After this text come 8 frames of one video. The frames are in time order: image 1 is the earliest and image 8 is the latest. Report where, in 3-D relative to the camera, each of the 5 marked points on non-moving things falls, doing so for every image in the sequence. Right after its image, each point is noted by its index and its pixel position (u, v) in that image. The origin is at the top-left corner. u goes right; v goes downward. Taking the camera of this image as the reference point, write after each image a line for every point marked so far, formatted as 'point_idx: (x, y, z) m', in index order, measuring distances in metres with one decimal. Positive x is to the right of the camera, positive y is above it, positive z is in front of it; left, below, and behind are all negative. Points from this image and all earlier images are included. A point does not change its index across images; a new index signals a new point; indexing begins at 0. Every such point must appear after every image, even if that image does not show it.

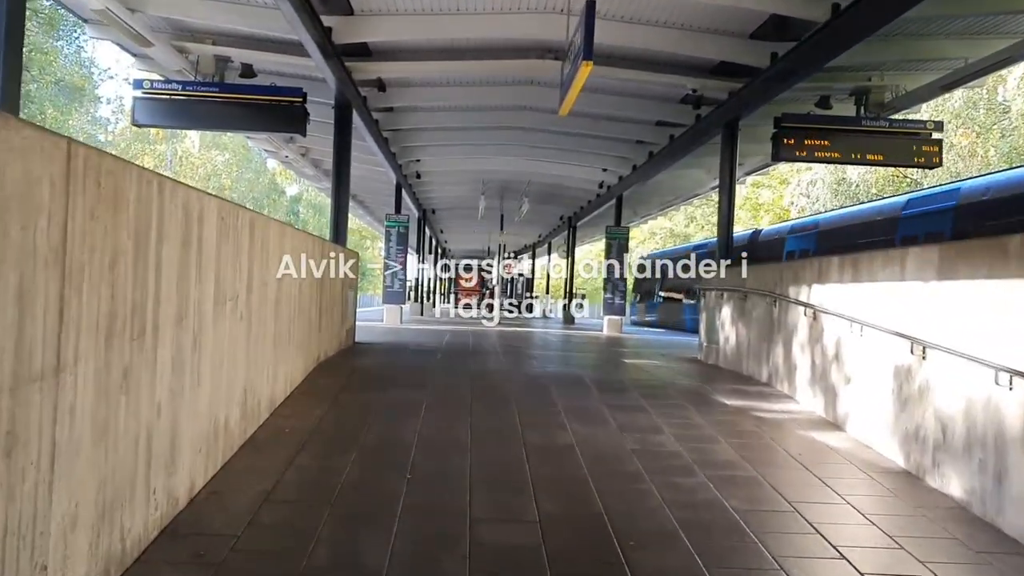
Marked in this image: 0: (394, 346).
0: (-1.3, -0.6, +10.5) m
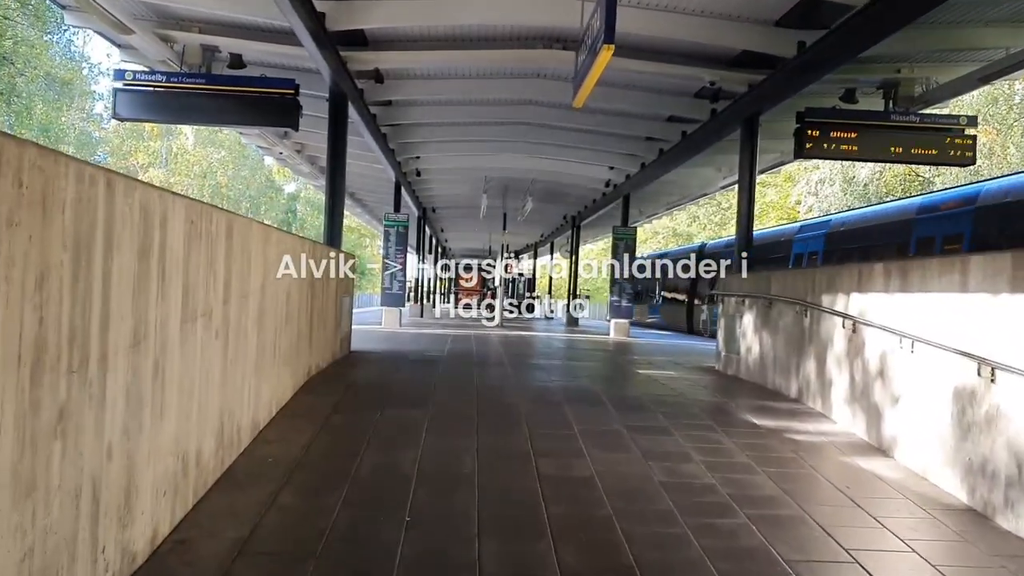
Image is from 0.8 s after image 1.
0: (-1.2, -0.7, +9.9) m
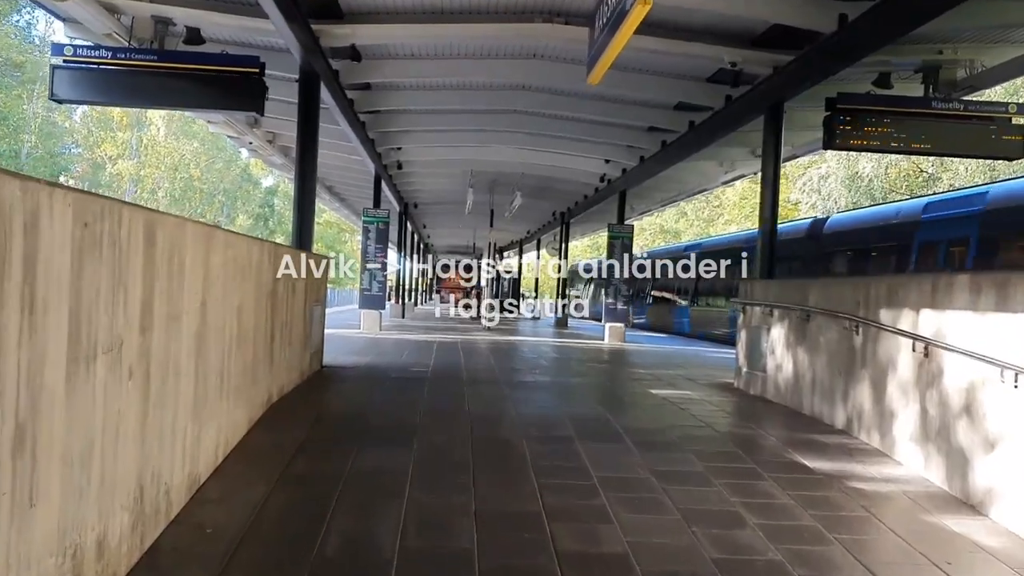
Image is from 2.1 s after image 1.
0: (-1.3, -0.7, +8.7) m
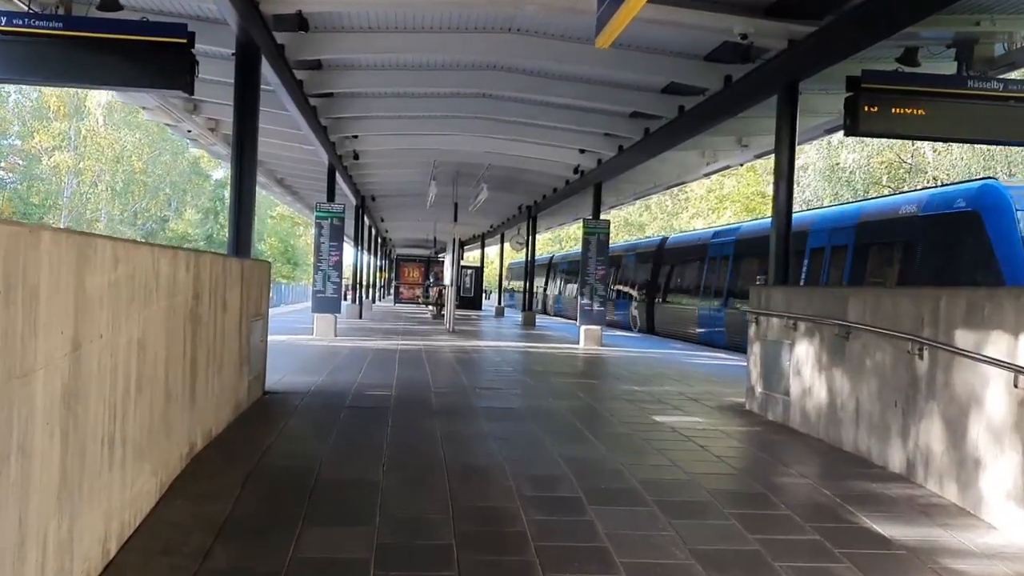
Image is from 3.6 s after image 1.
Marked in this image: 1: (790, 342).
0: (-1.4, -0.8, +7.4) m
1: (+2.0, -0.4, +6.8) m
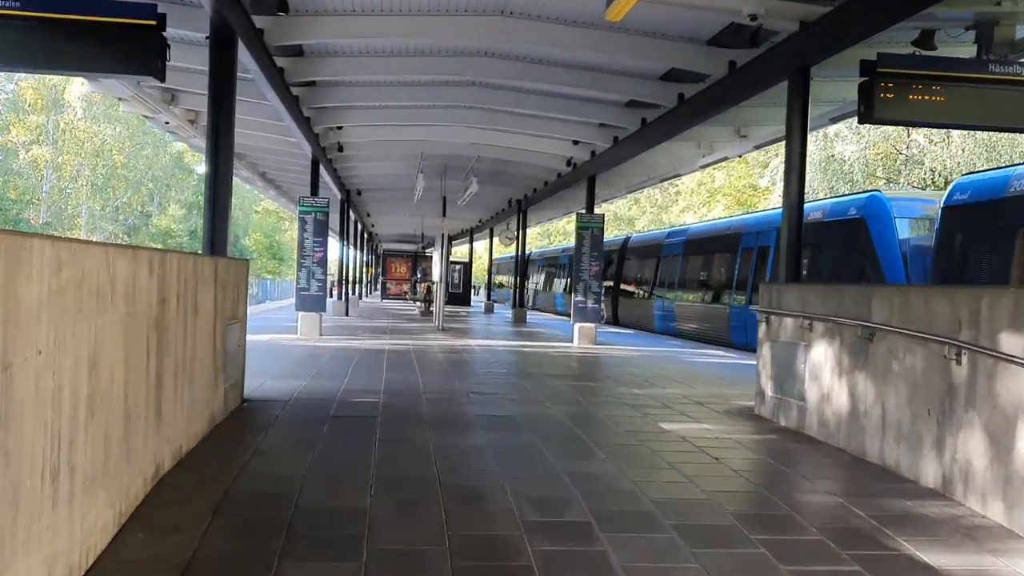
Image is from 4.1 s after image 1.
0: (-1.5, -0.8, +6.9) m
1: (+1.9, -0.4, +6.3) m
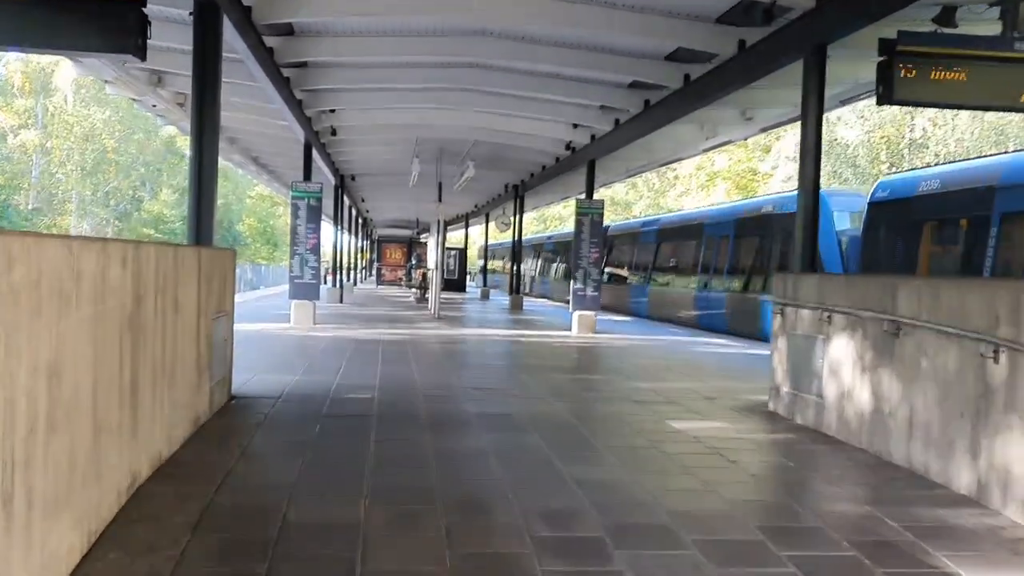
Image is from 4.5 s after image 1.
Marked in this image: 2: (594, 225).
0: (-1.5, -0.7, +6.6) m
1: (+1.9, -0.3, +6.0) m
2: (+1.2, +0.9, +14.1) m
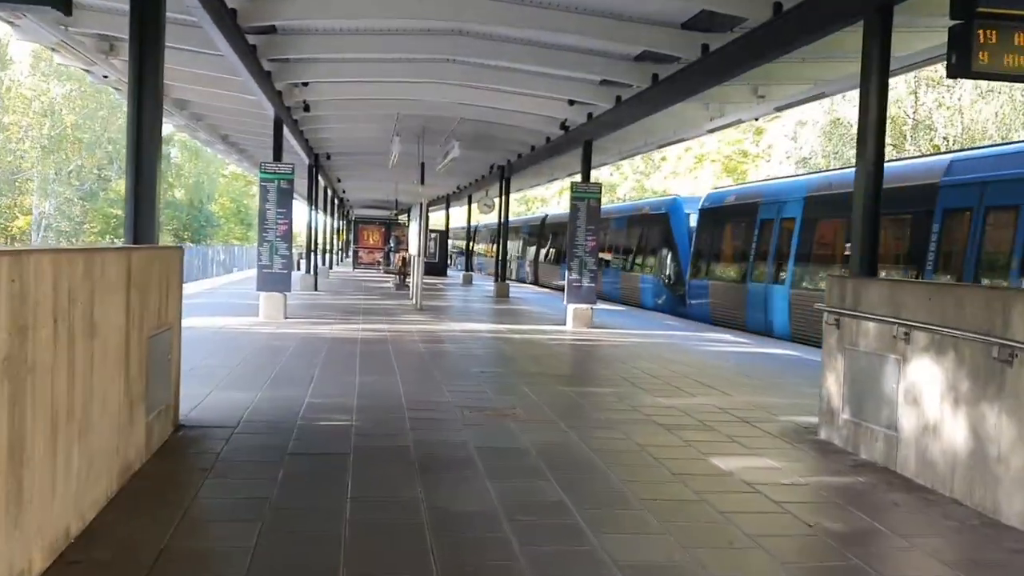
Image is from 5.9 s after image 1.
0: (-1.4, -0.8, +5.5) m
1: (+2.0, -0.4, +5.0) m
2: (+1.0, +1.0, +13.0) m
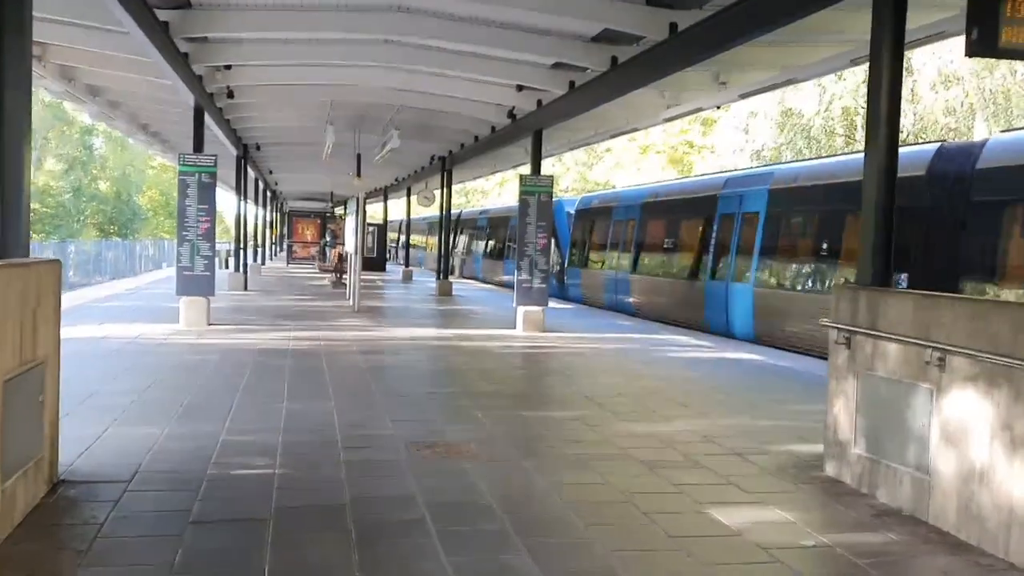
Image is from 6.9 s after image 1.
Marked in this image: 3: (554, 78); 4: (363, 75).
0: (-1.6, -0.9, +4.5) m
1: (+1.8, -0.4, +4.2) m
2: (+0.4, +1.0, +12.1) m
3: (+0.5, +2.3, +10.5) m
4: (-1.7, +2.5, +11.3) m
